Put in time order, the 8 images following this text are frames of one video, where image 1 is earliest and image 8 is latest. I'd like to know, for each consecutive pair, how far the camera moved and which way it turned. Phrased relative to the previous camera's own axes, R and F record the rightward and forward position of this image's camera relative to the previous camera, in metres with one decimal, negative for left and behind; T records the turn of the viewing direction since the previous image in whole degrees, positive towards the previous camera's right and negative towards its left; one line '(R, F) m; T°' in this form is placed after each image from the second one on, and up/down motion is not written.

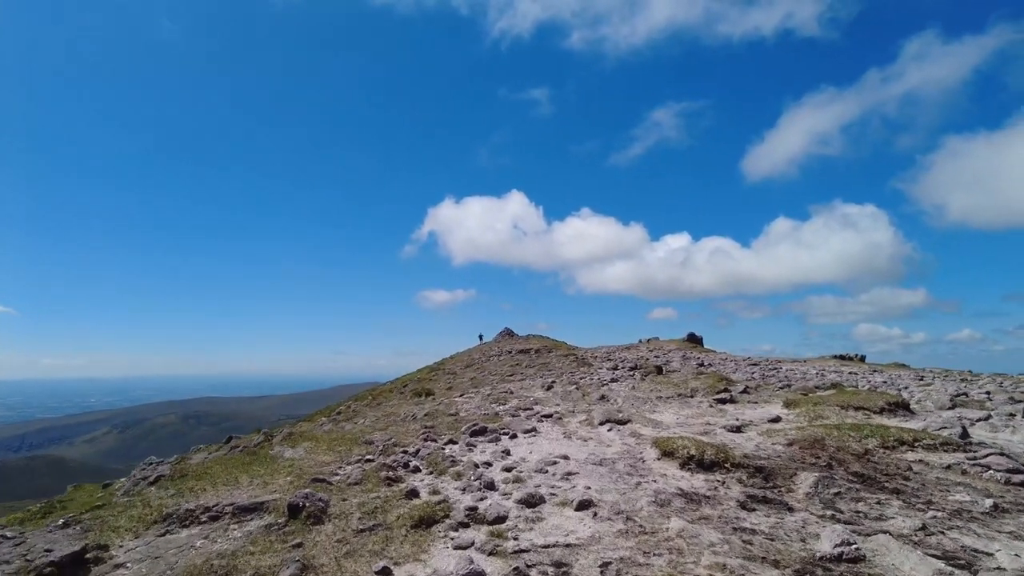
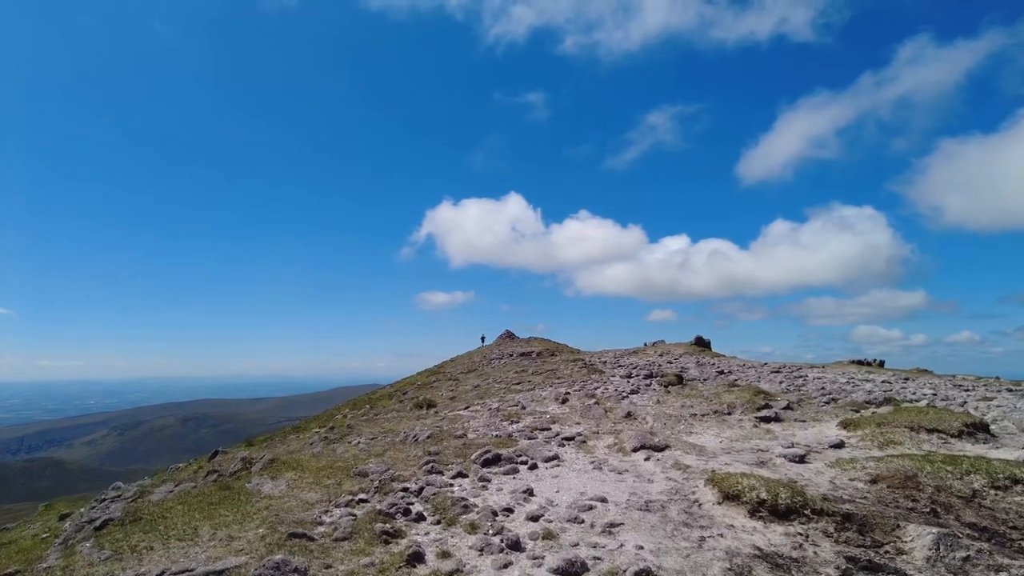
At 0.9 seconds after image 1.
(-0.6, +3.5) m; 0°
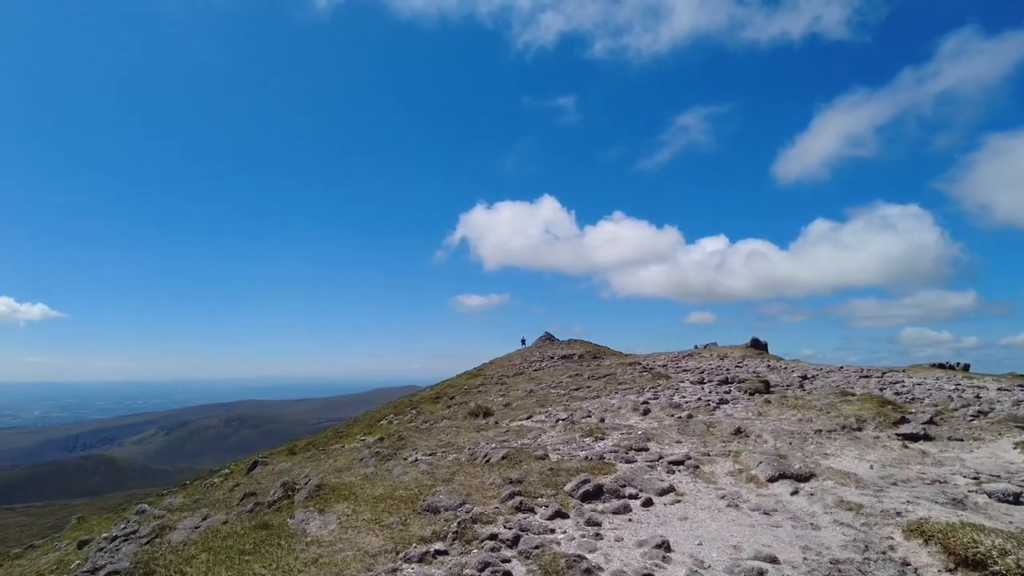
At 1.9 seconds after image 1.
(-1.7, +4.1) m; -3°
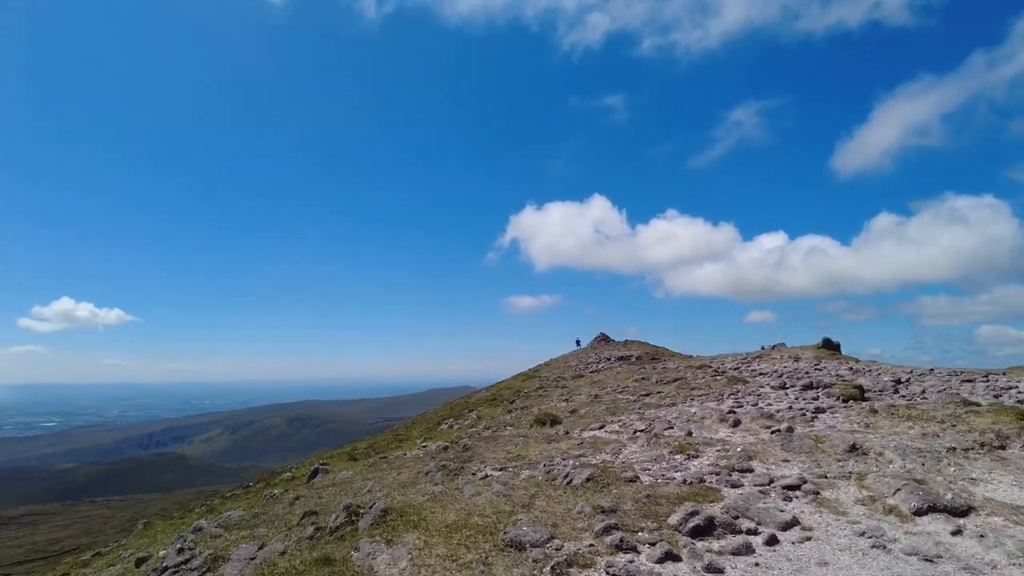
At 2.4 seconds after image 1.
(-0.8, +2.2) m; -5°
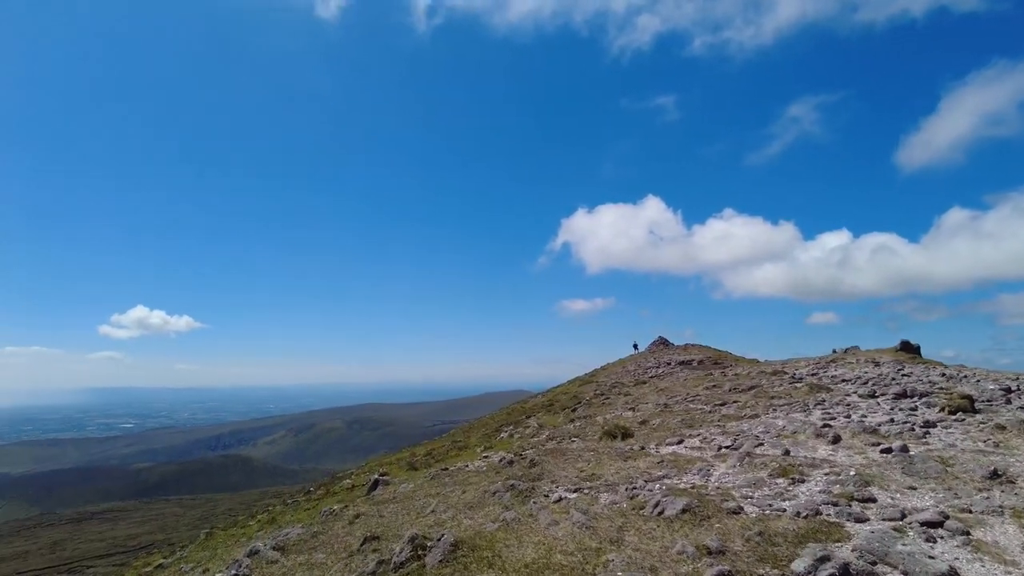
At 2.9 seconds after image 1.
(-0.6, +1.9) m; -5°
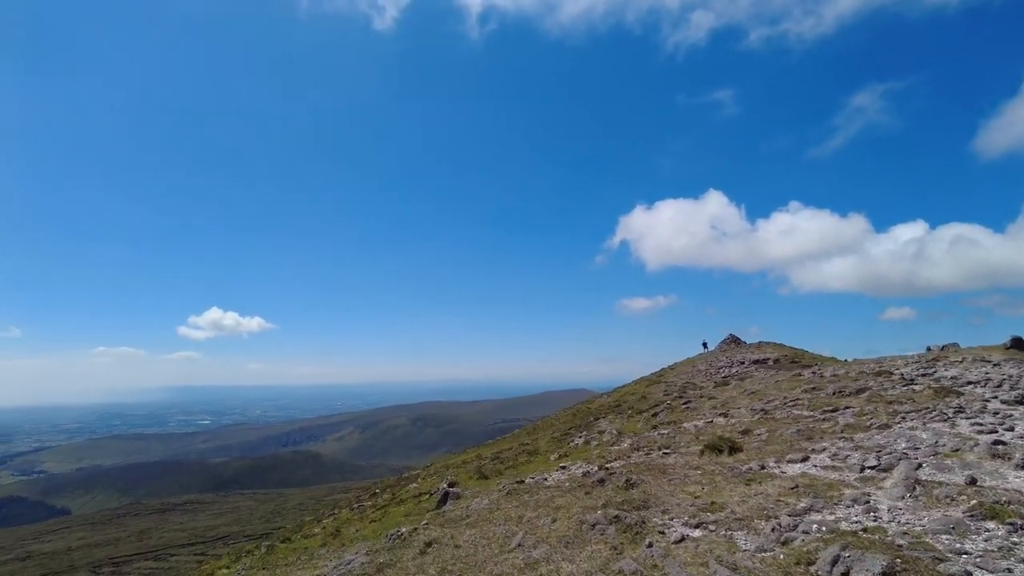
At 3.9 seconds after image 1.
(-1.2, +3.9) m; -5°
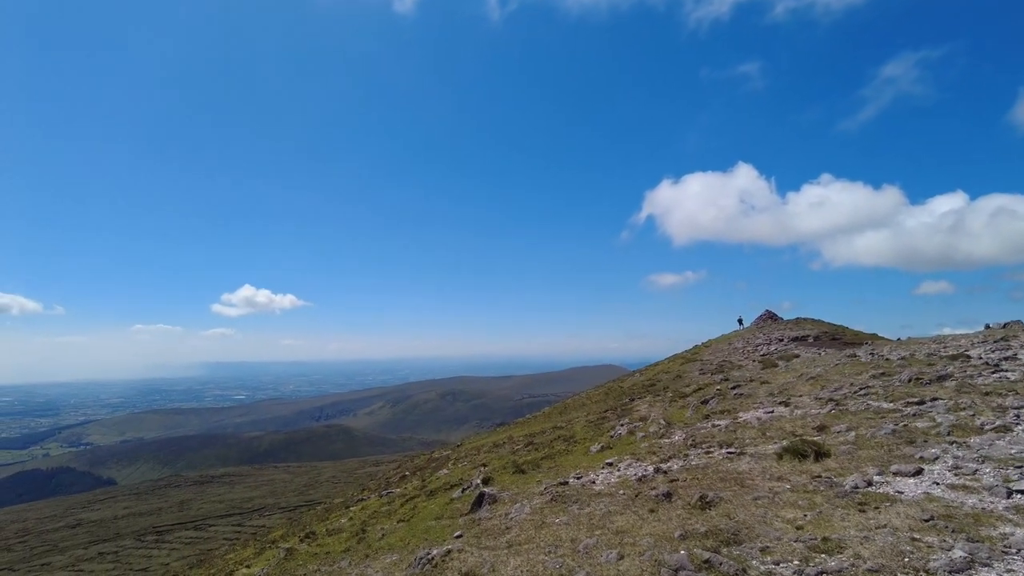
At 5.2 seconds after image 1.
(-0.7, +4.2) m; -2°
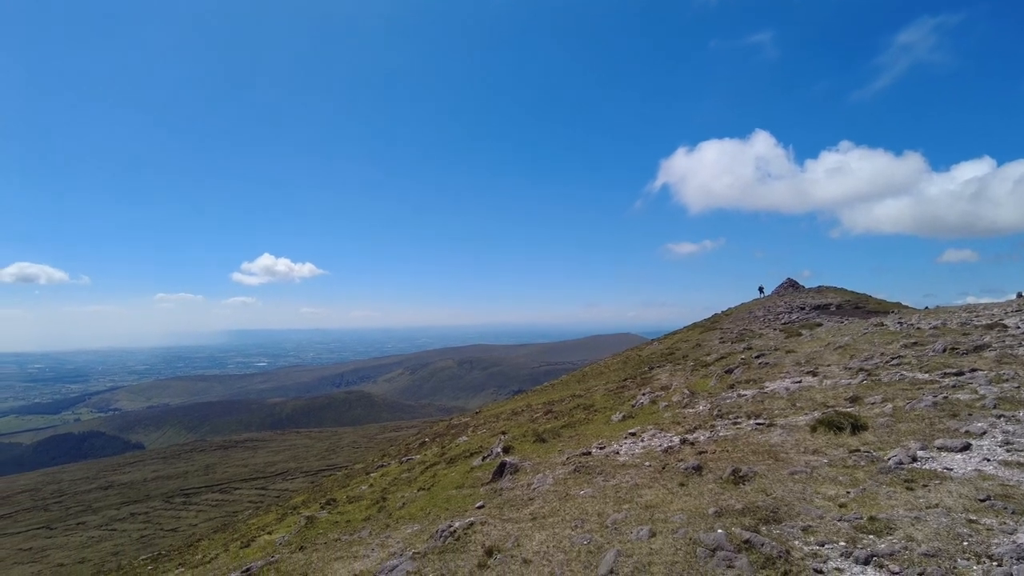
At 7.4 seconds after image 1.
(-0.2, +1.0) m; -1°
